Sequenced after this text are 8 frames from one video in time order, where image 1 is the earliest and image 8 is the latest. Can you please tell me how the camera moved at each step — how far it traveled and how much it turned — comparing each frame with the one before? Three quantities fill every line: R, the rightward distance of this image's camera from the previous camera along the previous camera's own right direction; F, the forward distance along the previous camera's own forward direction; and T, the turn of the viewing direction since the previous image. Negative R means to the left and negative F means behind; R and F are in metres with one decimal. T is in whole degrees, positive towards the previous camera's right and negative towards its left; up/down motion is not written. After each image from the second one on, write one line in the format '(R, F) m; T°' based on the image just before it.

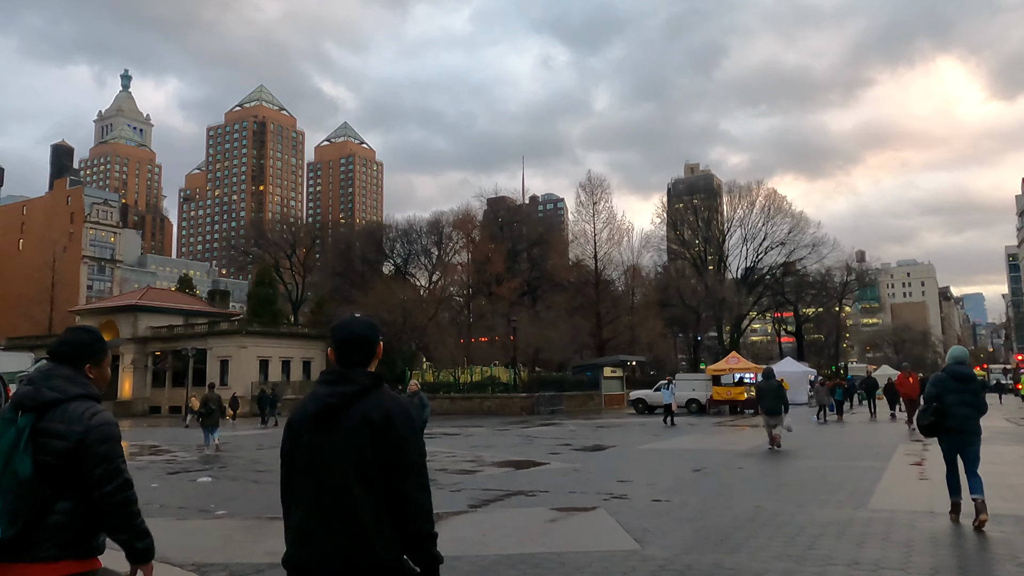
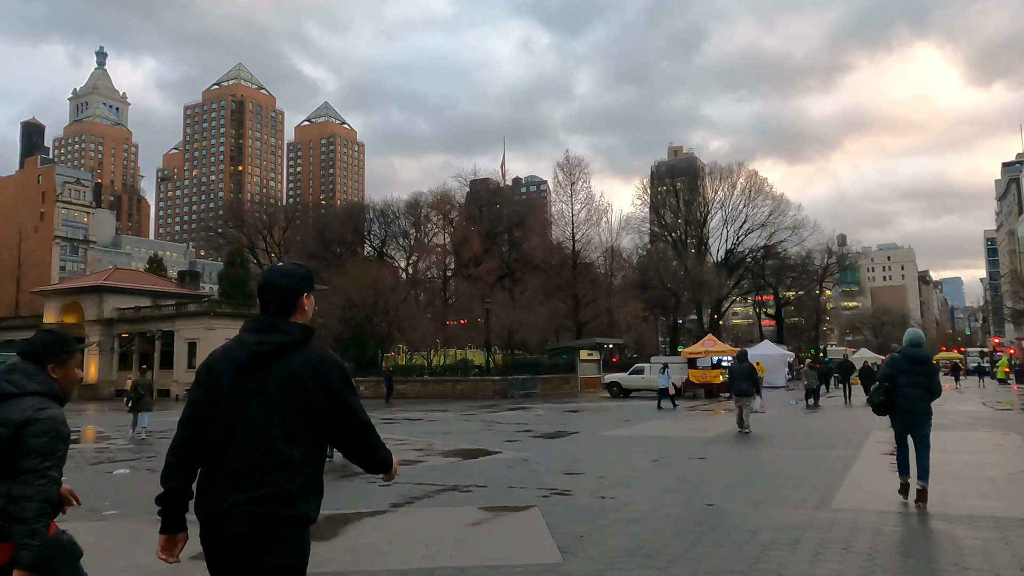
(+0.5, +0.9) m; +1°
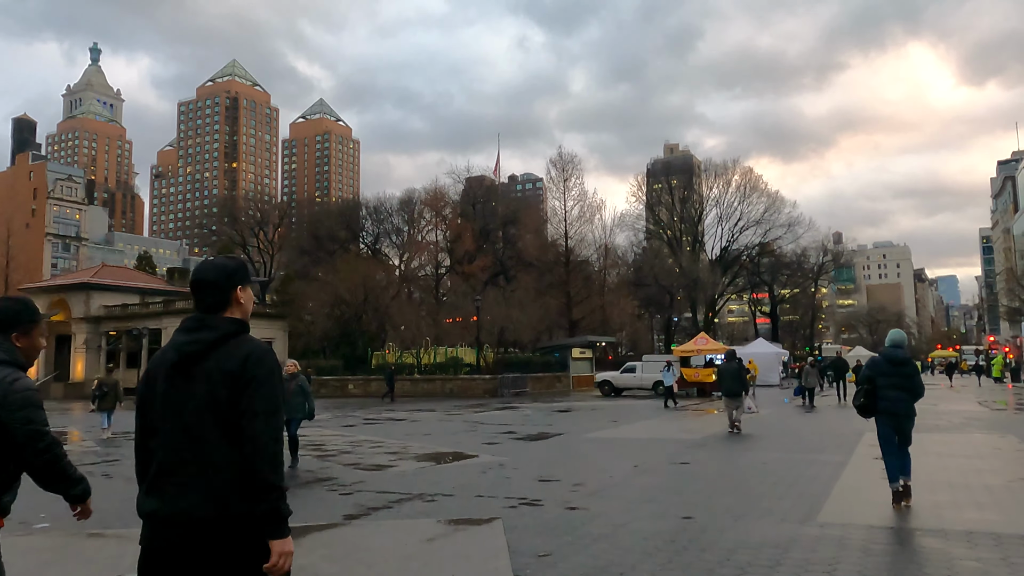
(+0.3, +0.5) m; 0°
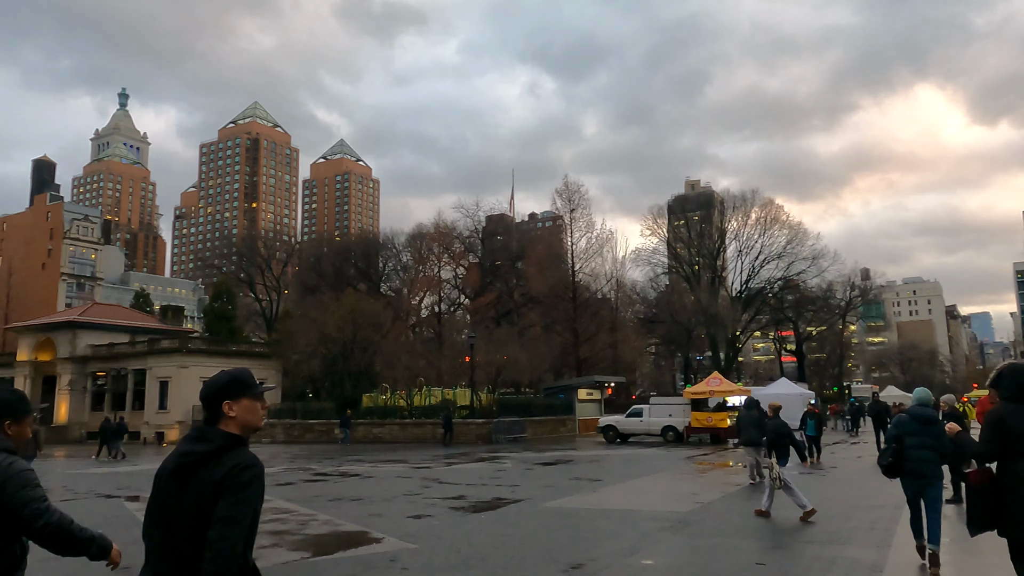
(+1.2, +2.8) m; -2°
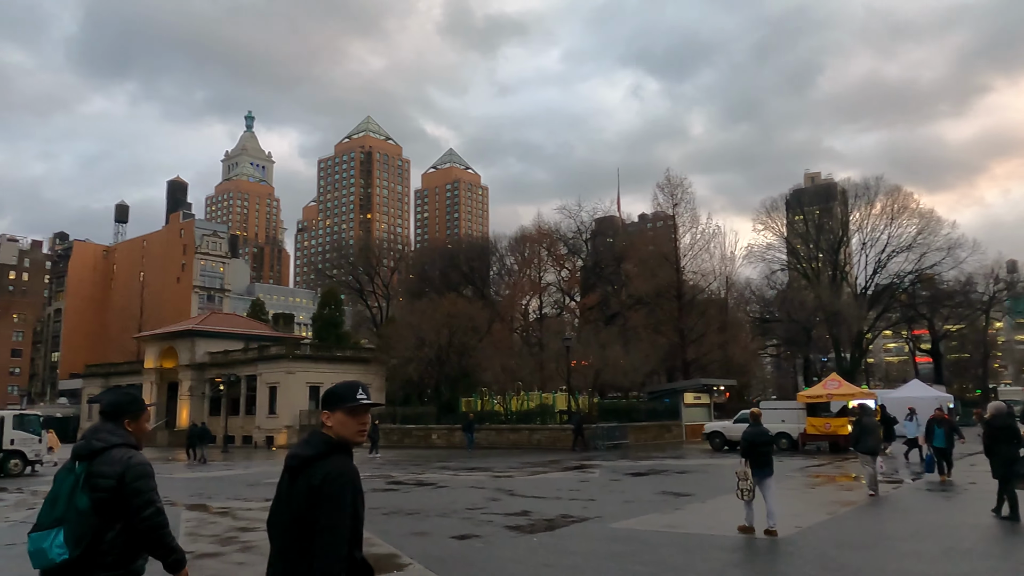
(+0.7, +1.3) m; -8°
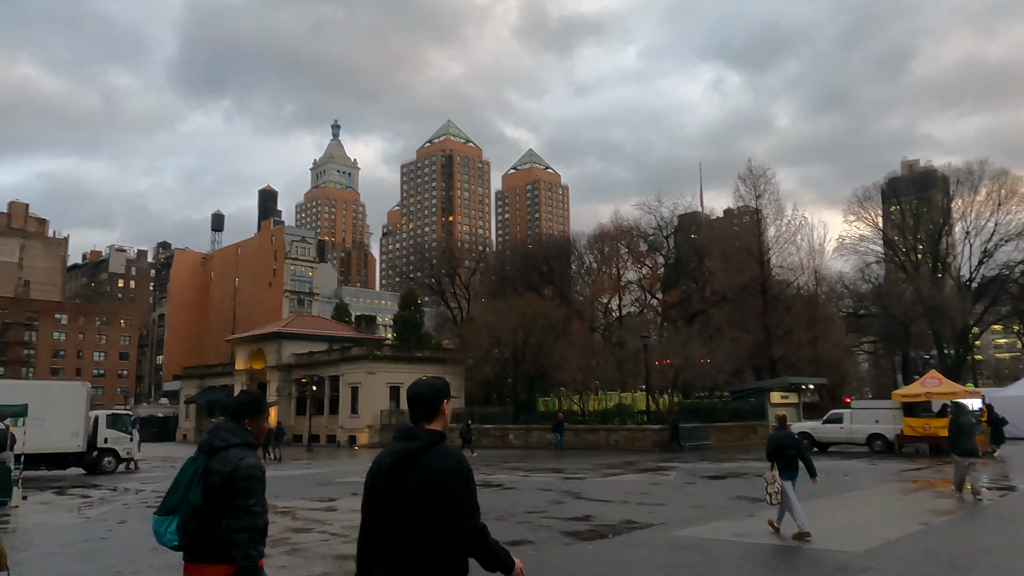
(+0.4, +0.5) m; -6°
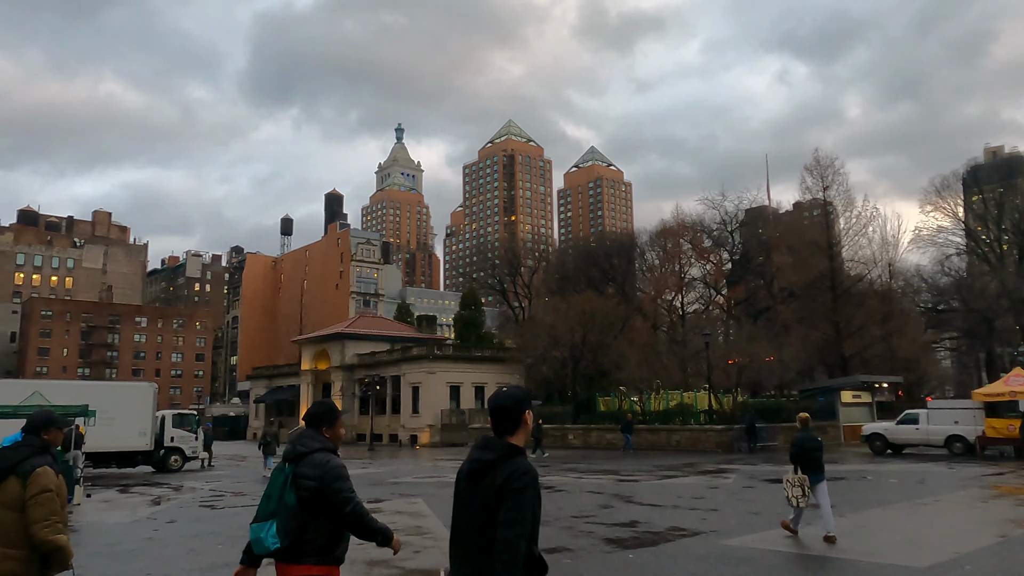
(+0.3, +0.4) m; -5°
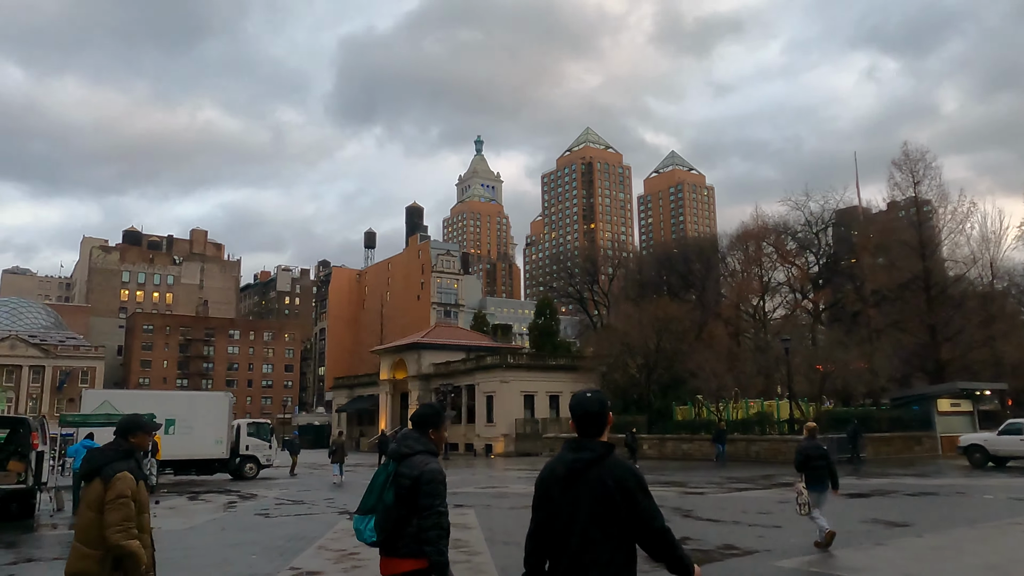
(+0.6, +0.4) m; -6°
